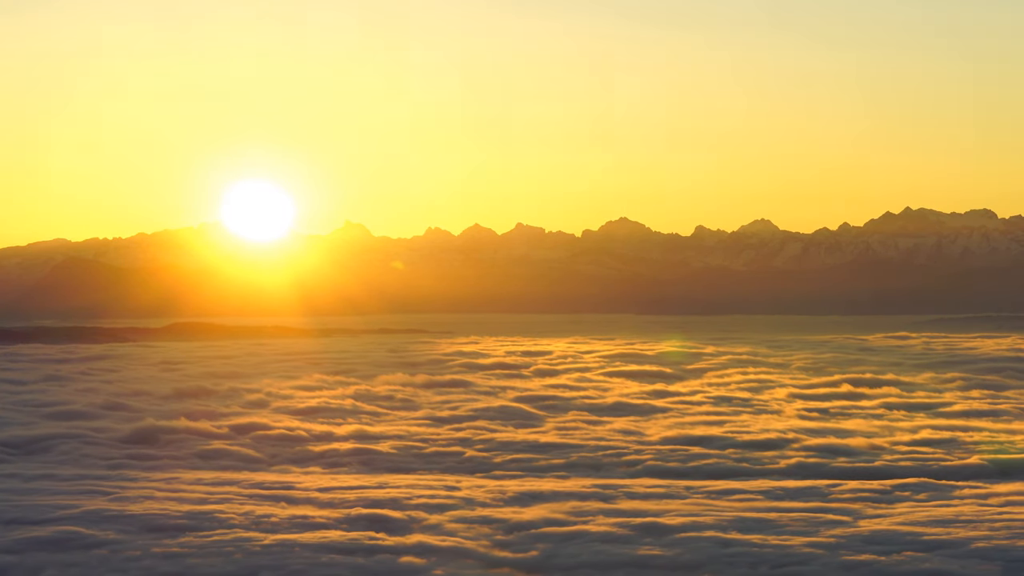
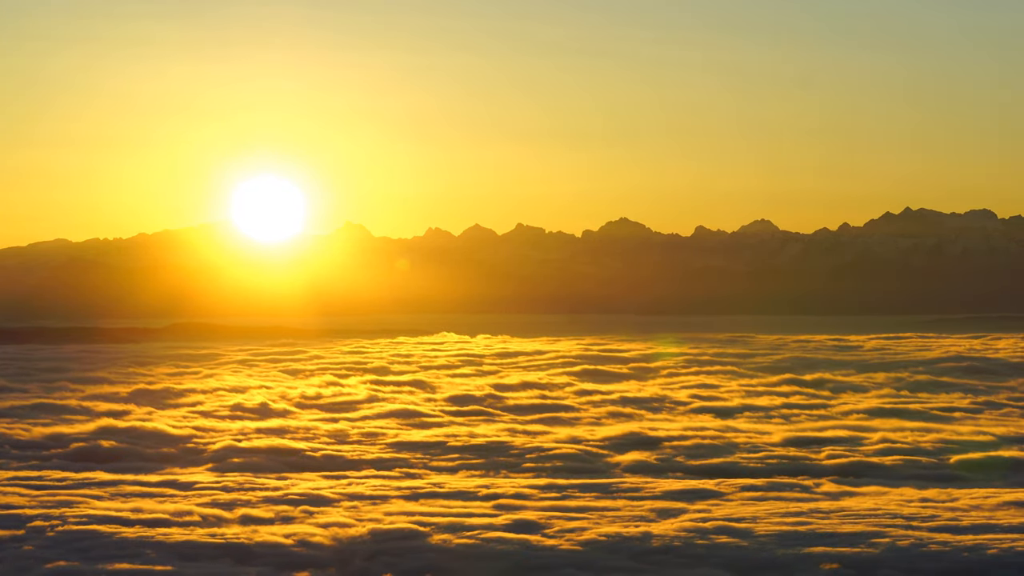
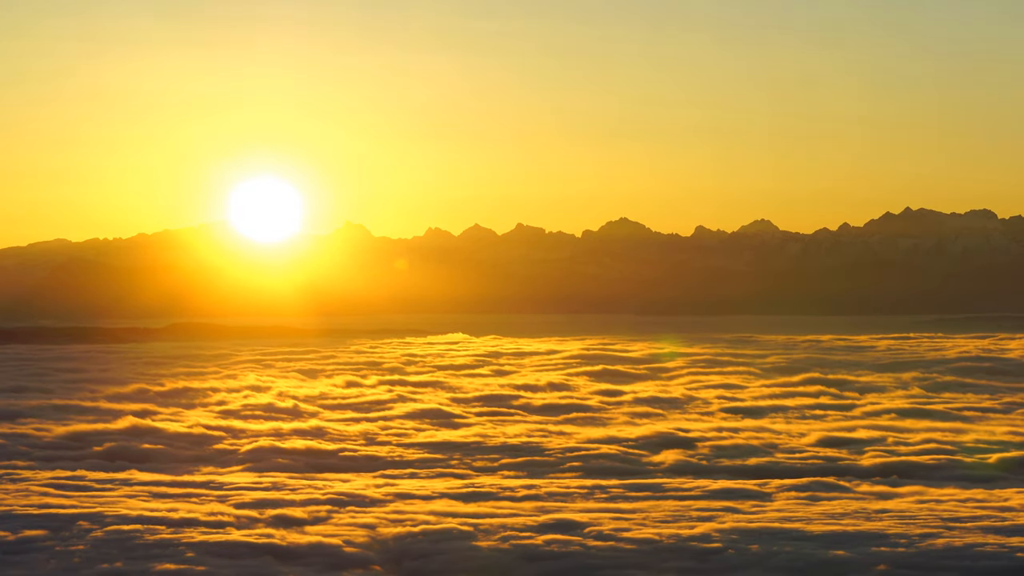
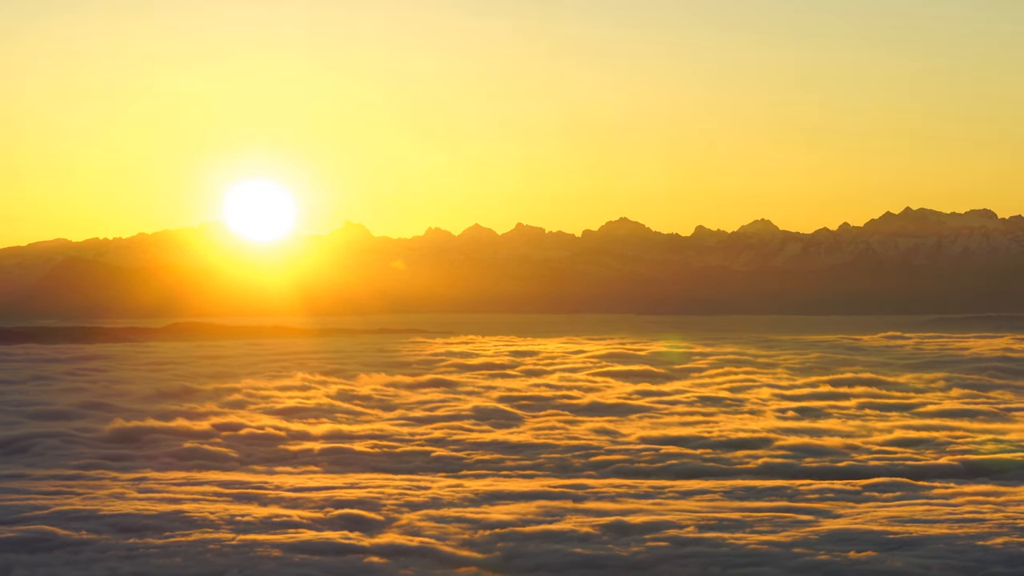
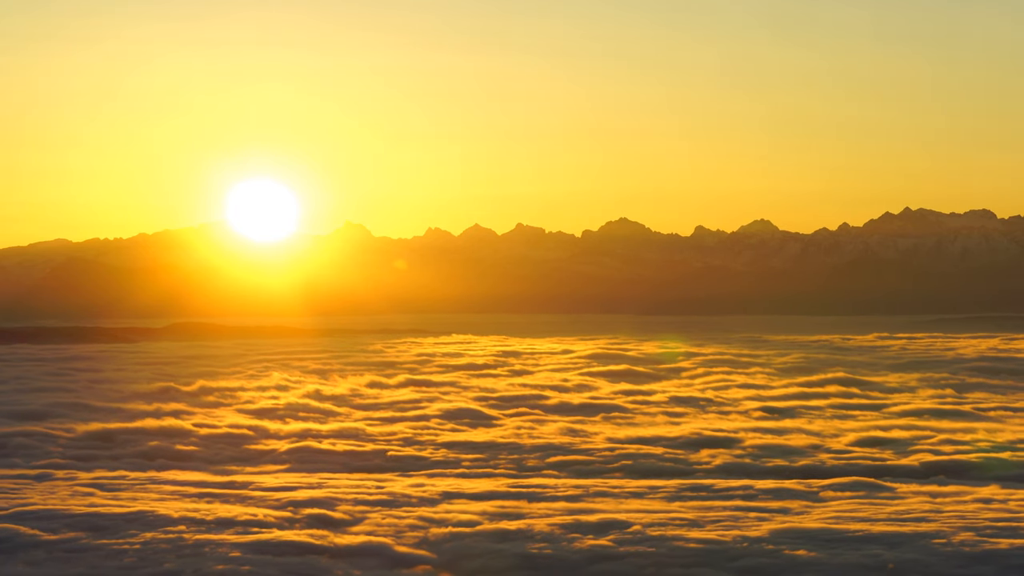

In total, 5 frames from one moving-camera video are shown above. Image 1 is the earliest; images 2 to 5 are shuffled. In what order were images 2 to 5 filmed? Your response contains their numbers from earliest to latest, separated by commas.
4, 5, 3, 2
